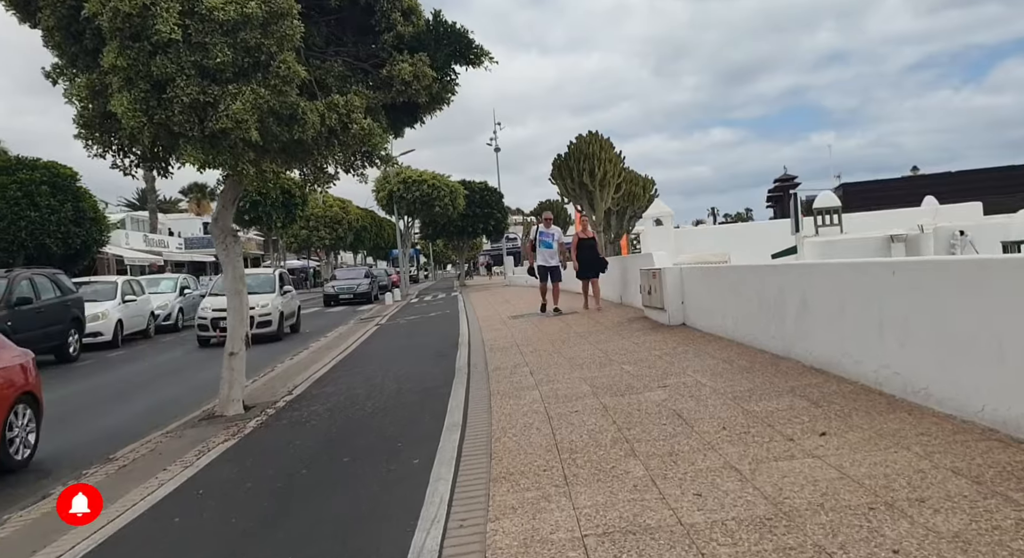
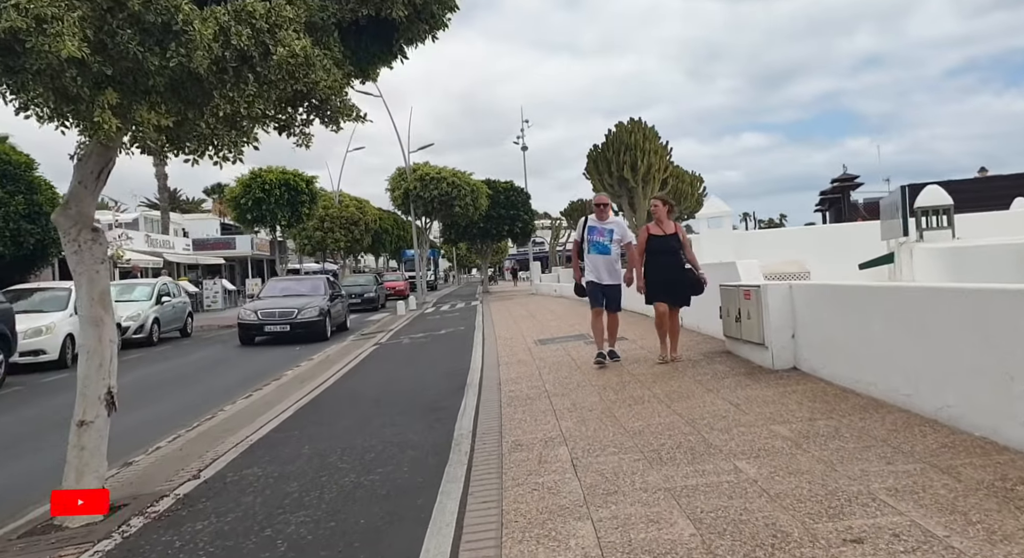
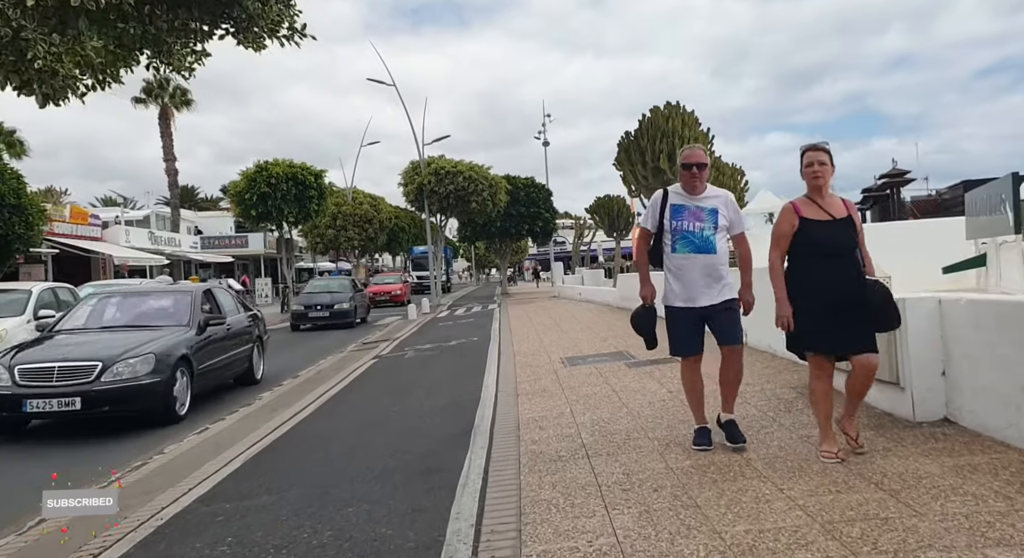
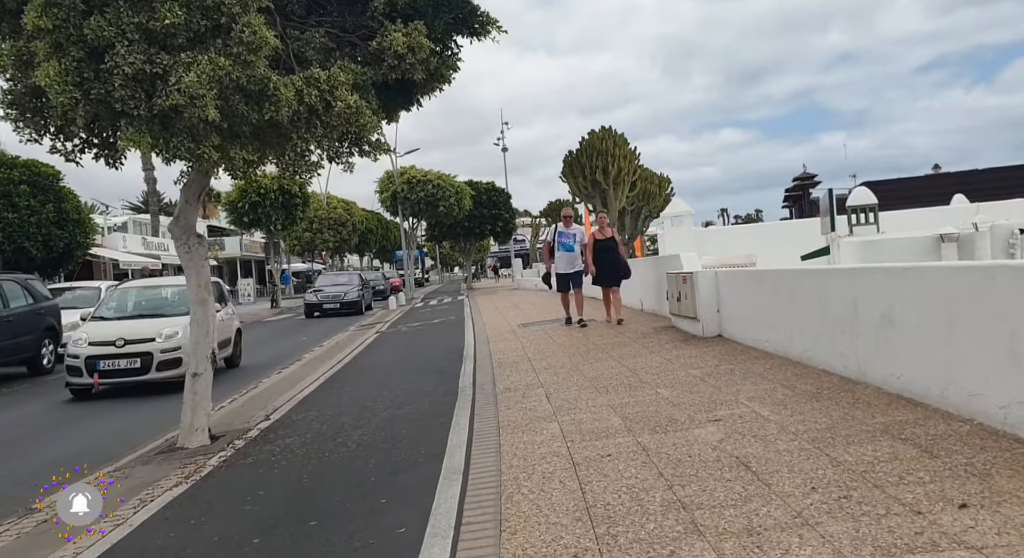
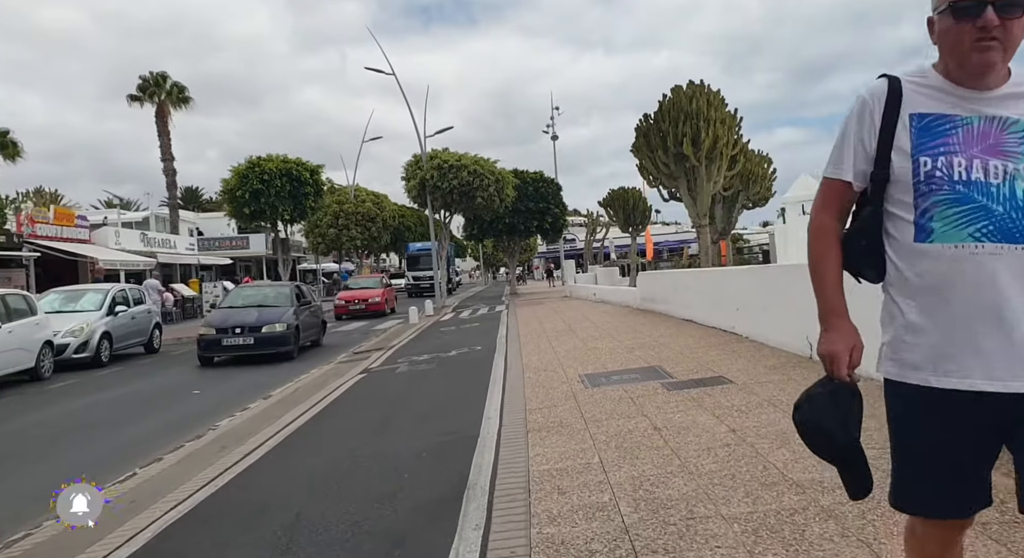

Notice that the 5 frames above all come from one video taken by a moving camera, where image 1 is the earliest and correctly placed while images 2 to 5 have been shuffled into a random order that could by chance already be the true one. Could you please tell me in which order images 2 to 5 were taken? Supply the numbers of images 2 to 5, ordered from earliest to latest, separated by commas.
4, 2, 3, 5
